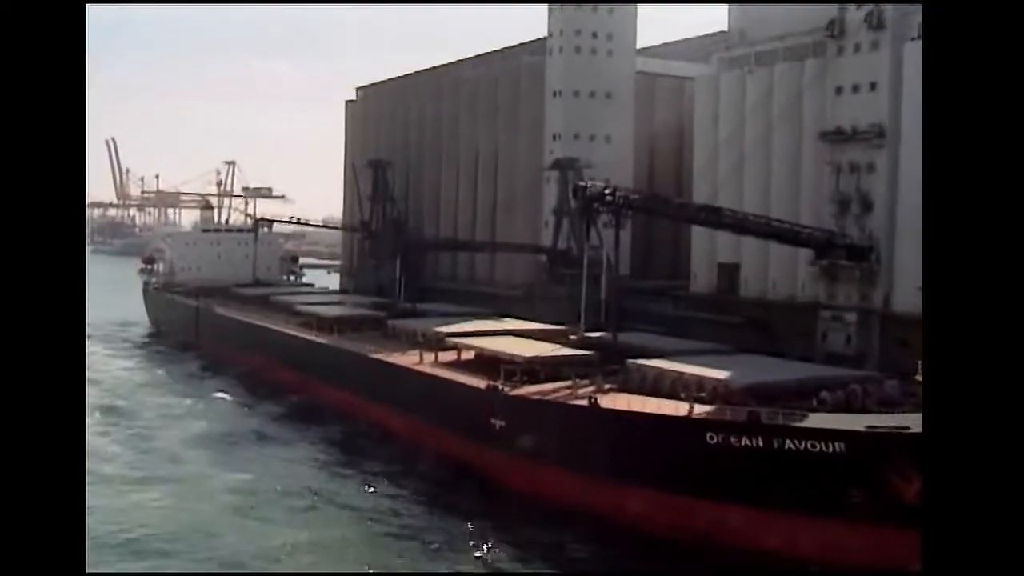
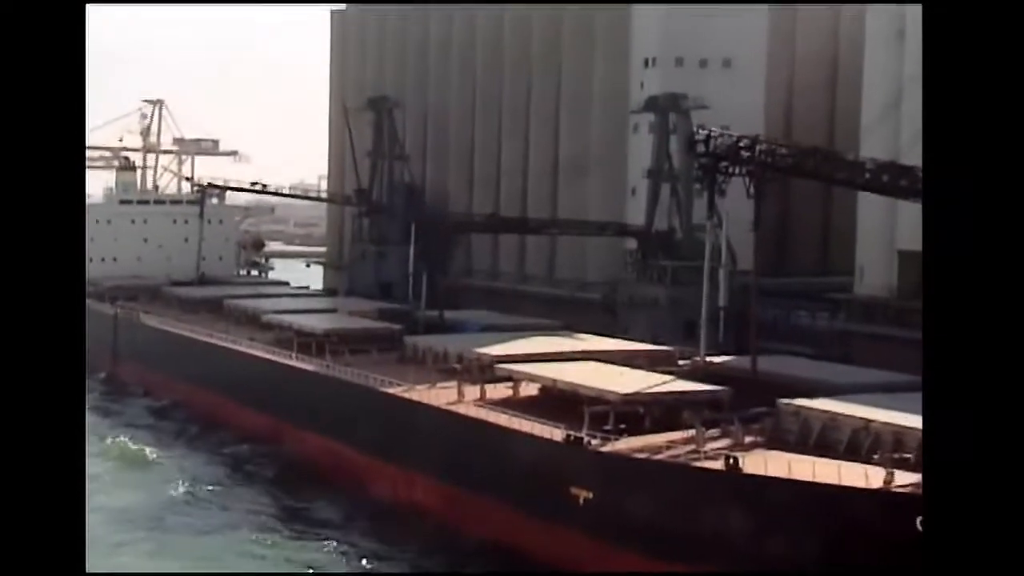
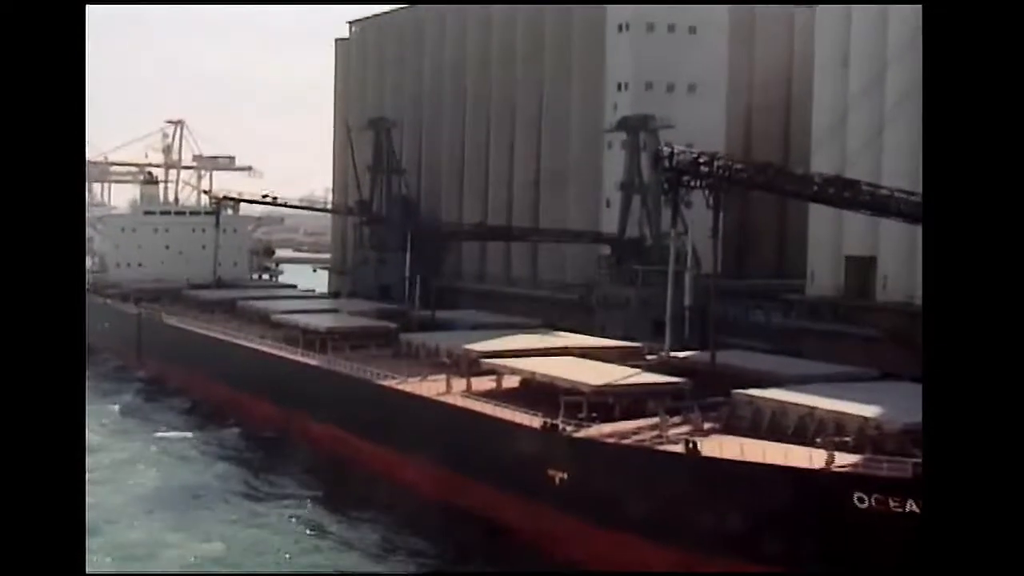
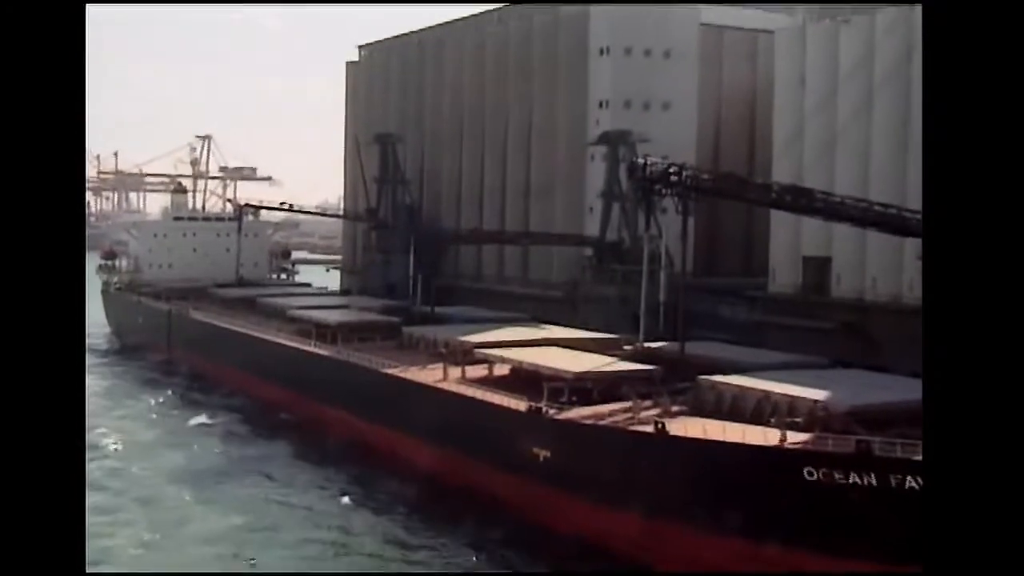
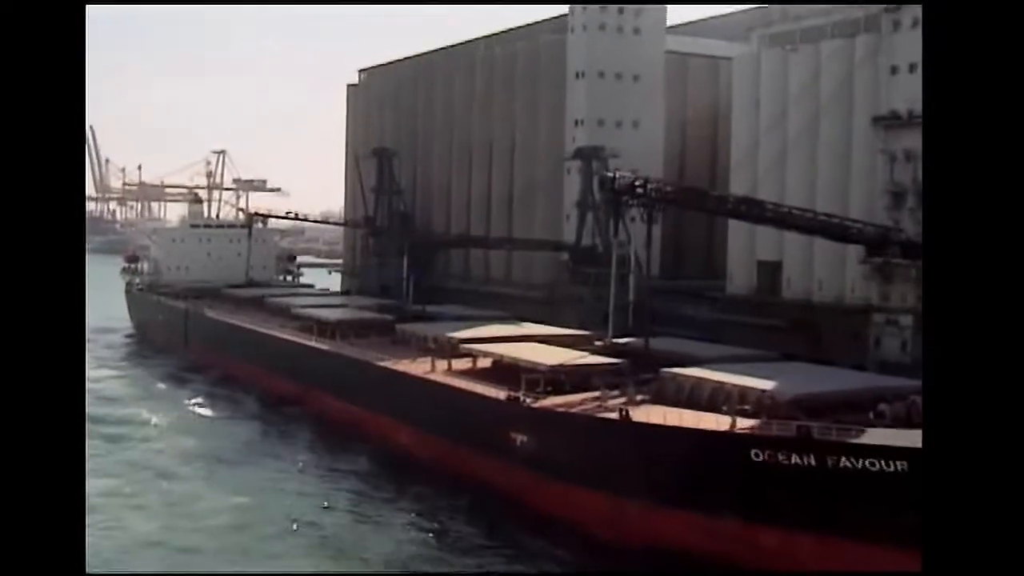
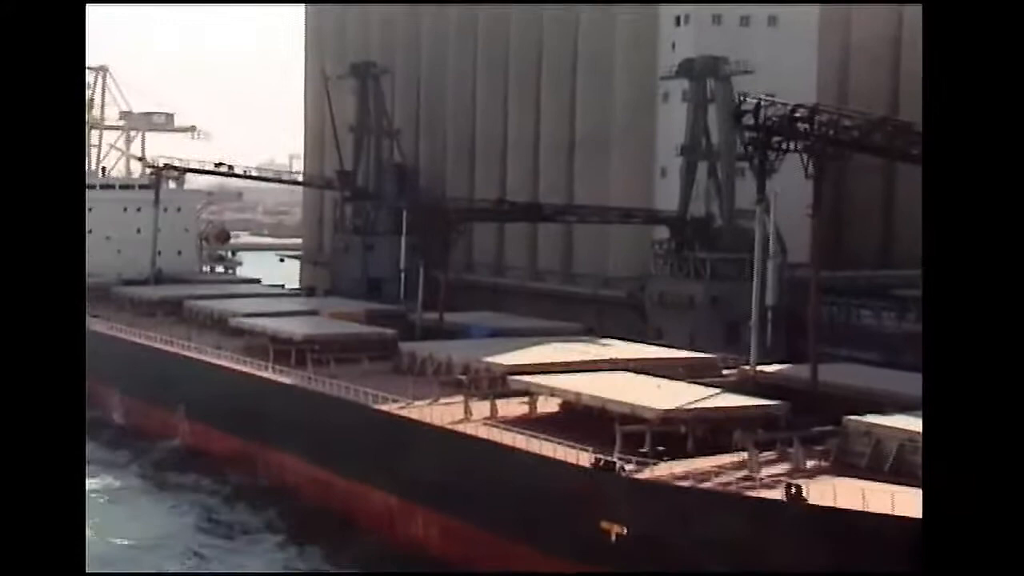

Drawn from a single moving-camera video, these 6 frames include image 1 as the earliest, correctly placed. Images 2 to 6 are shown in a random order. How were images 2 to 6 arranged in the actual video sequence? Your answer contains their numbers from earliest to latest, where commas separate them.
5, 4, 3, 2, 6
